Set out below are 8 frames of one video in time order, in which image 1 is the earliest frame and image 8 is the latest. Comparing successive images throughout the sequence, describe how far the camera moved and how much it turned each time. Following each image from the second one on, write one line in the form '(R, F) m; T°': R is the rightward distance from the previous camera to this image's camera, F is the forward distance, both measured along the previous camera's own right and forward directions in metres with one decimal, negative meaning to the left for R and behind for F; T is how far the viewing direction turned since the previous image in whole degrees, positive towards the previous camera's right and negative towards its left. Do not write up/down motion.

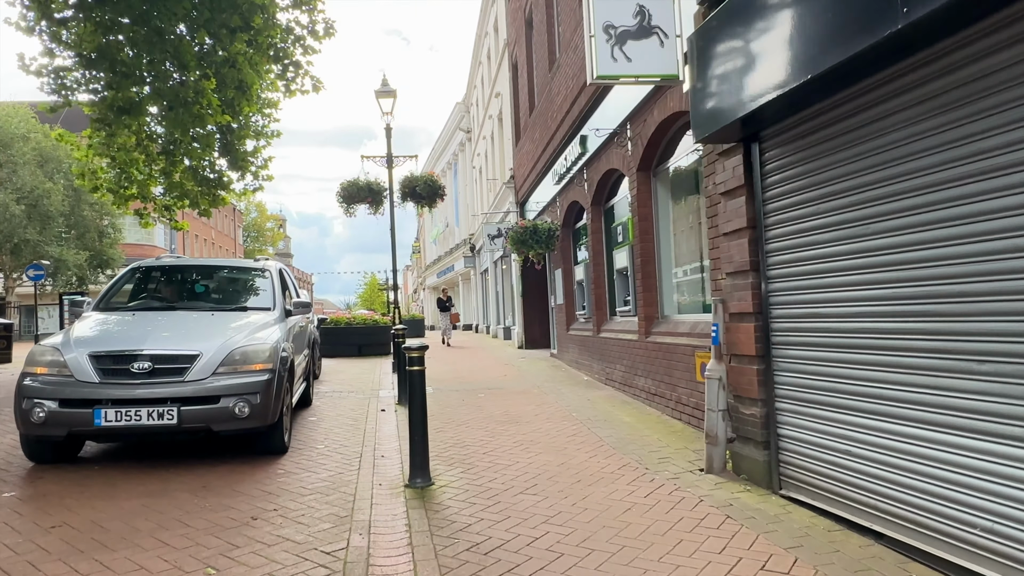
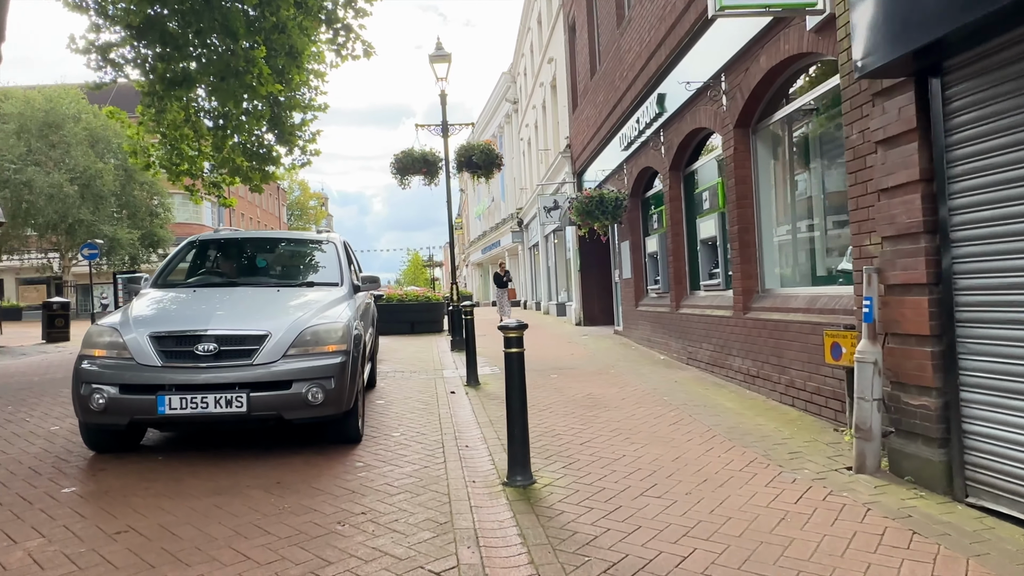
(-0.4, +0.6) m; -3°
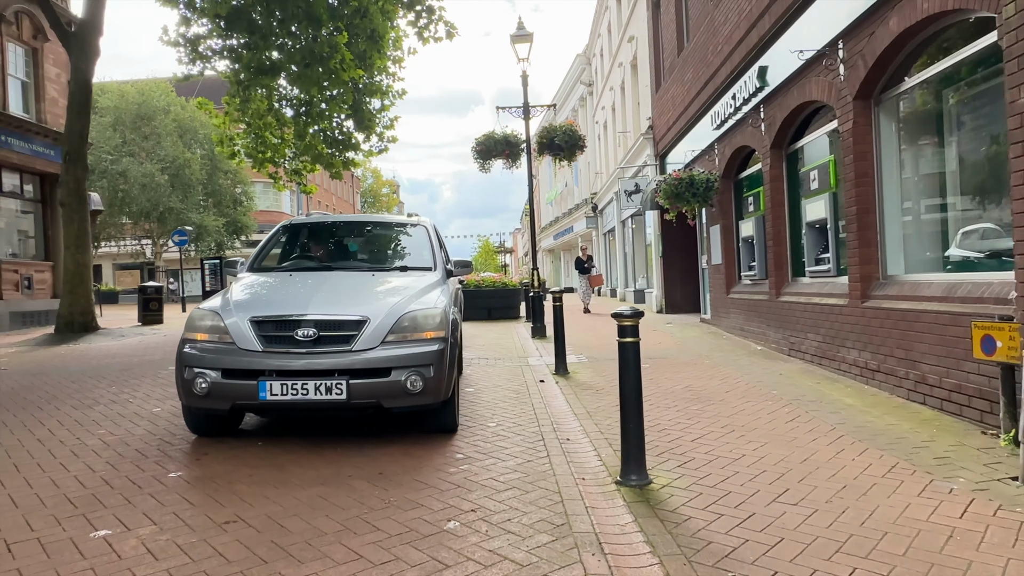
(-0.3, +0.3) m; -6°
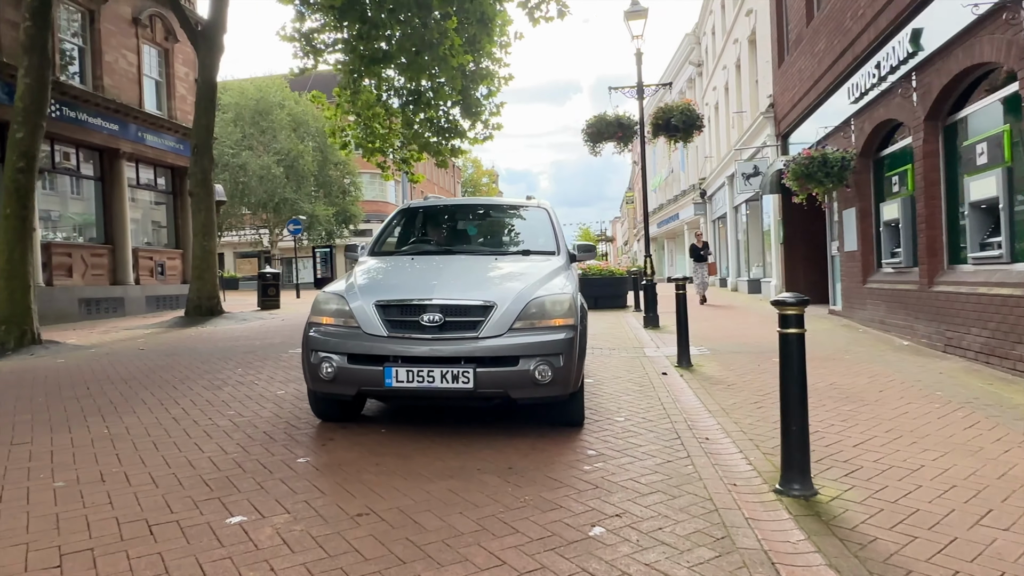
(-0.2, +0.3) m; -8°
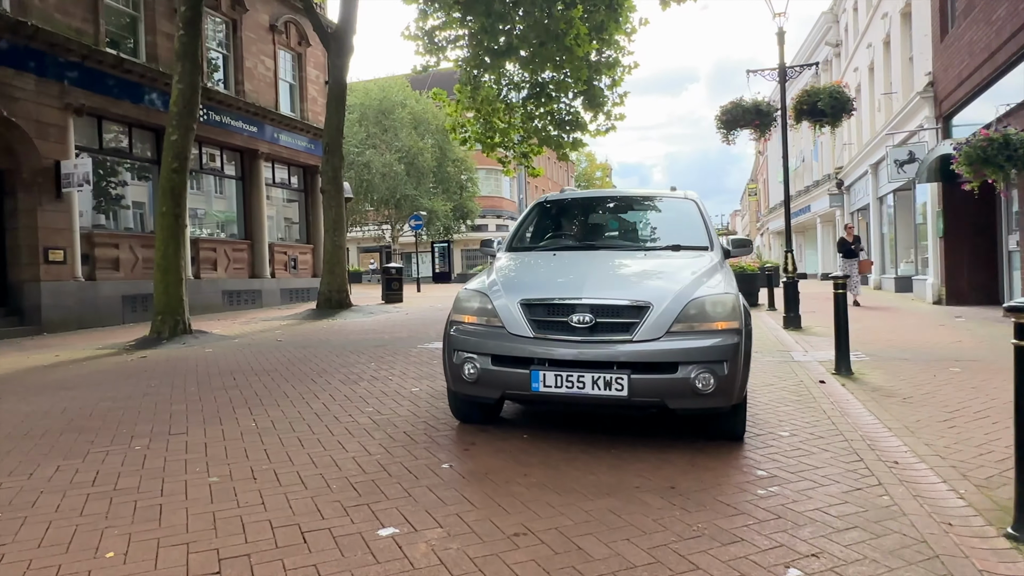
(-0.3, +0.3) m; -9°
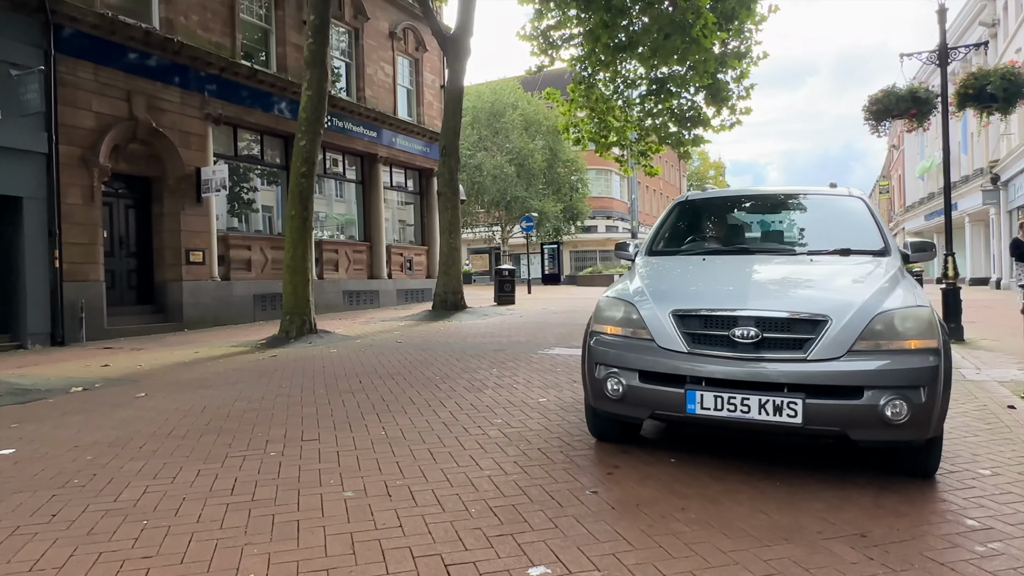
(-0.2, +0.3) m; -9°
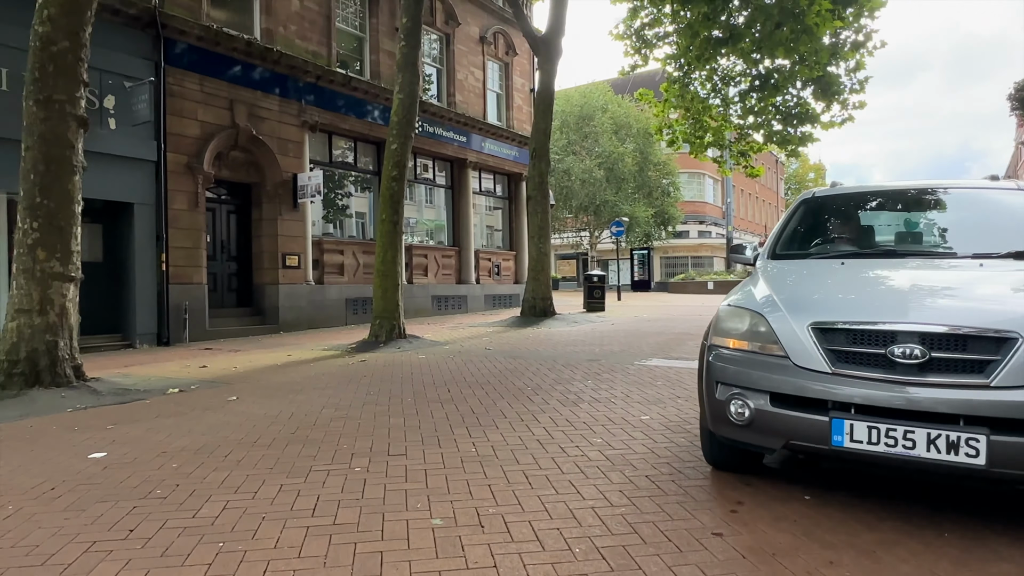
(-0.1, +0.4) m; -7°
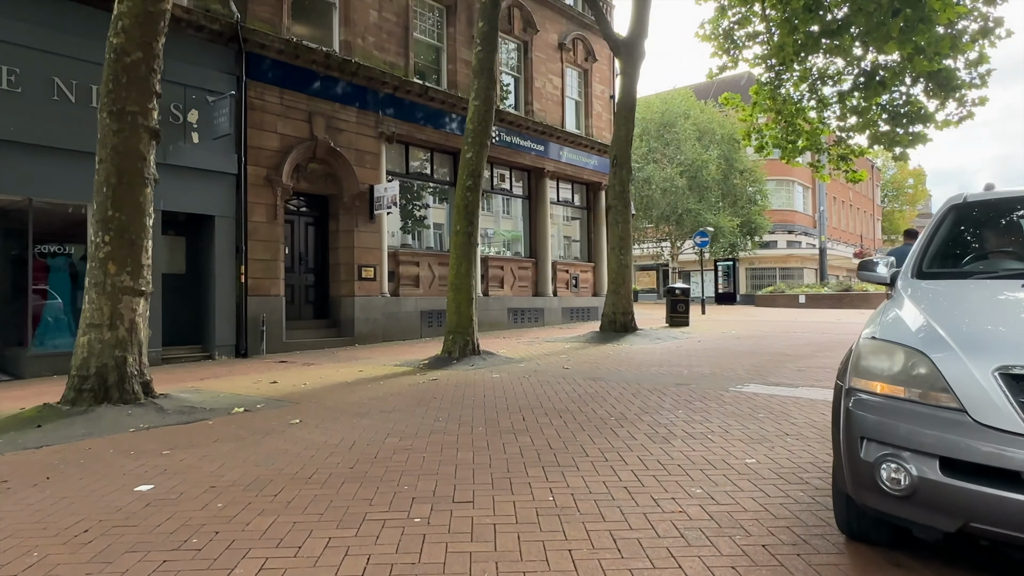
(0.0, +0.6) m; -6°
